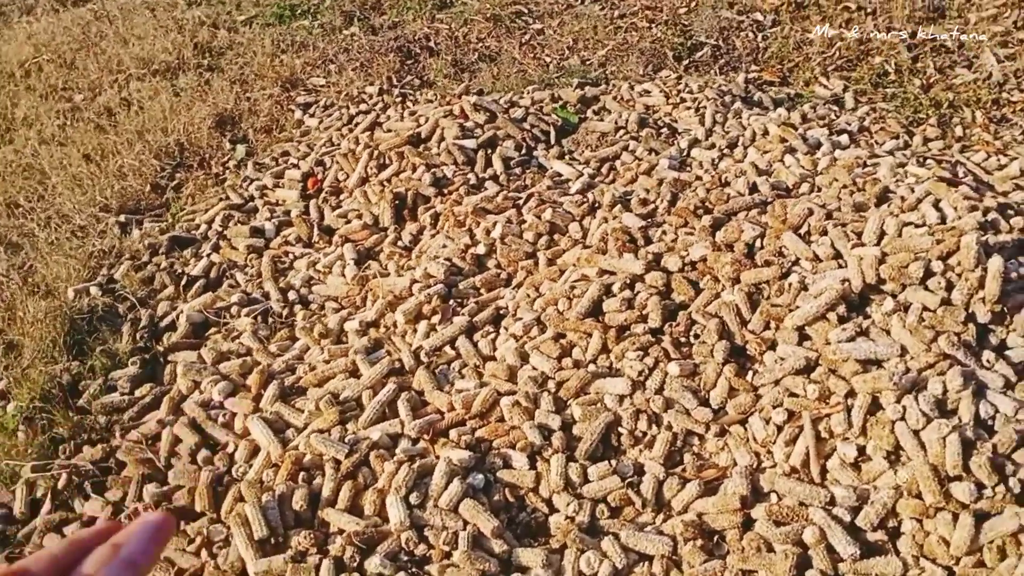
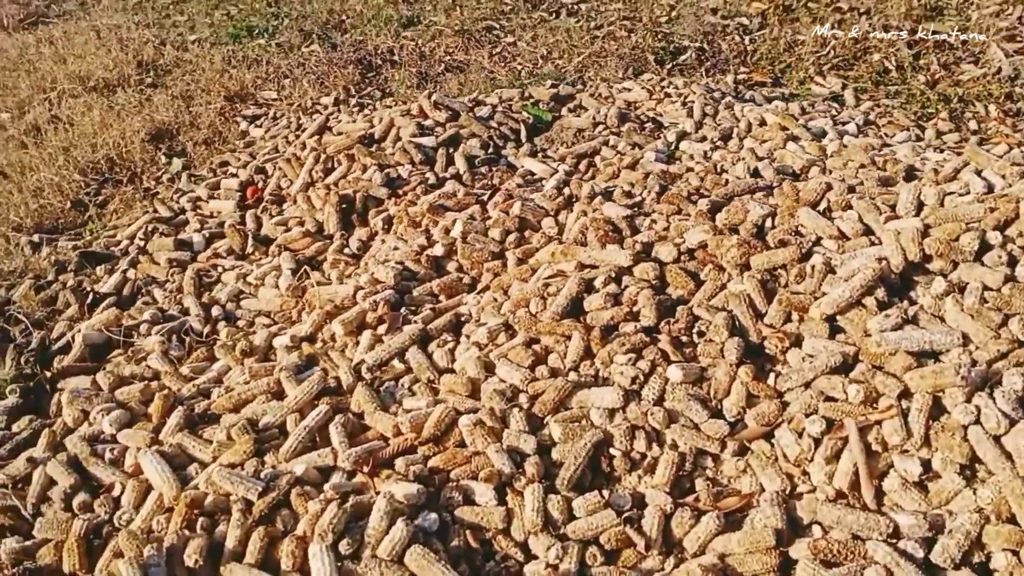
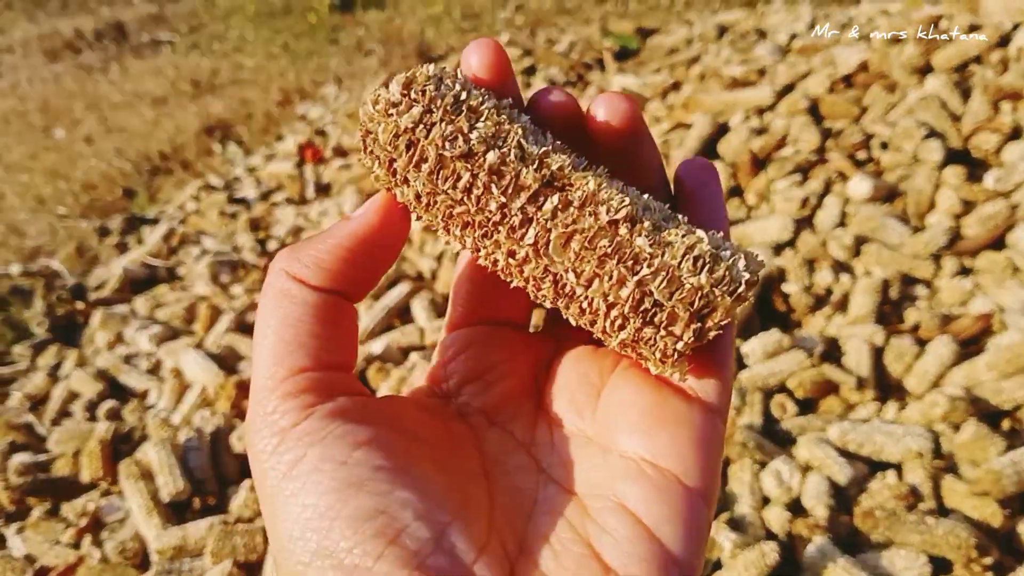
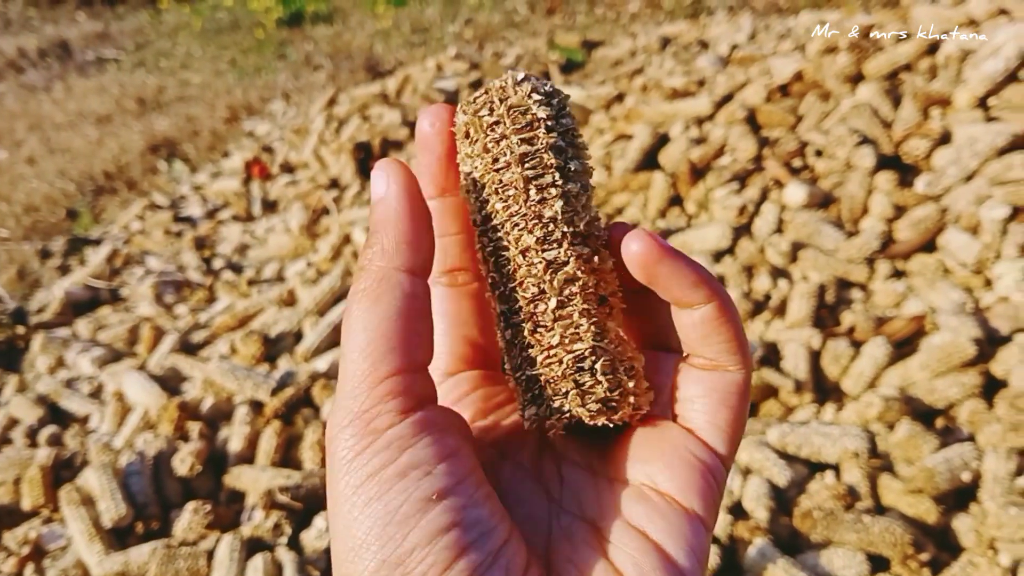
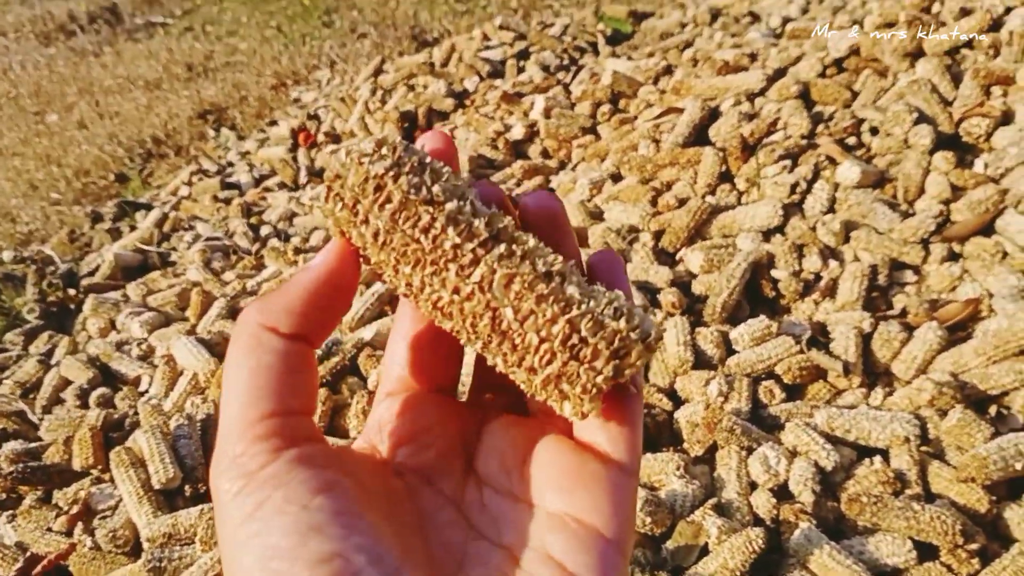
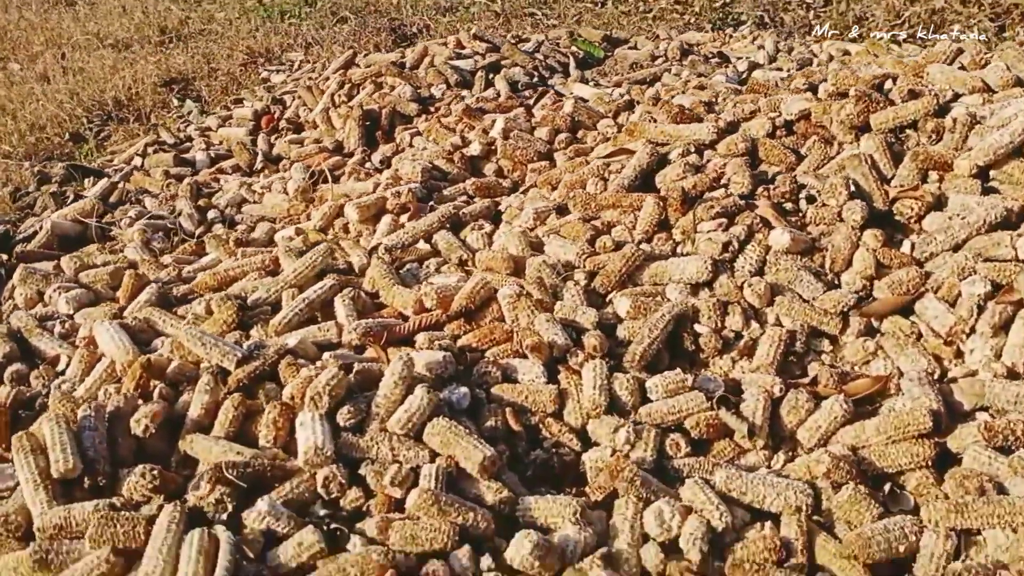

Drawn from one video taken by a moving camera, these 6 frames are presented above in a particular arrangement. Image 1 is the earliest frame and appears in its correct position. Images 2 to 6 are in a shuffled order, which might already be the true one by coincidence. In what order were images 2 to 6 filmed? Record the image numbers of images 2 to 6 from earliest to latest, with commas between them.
2, 6, 5, 3, 4
